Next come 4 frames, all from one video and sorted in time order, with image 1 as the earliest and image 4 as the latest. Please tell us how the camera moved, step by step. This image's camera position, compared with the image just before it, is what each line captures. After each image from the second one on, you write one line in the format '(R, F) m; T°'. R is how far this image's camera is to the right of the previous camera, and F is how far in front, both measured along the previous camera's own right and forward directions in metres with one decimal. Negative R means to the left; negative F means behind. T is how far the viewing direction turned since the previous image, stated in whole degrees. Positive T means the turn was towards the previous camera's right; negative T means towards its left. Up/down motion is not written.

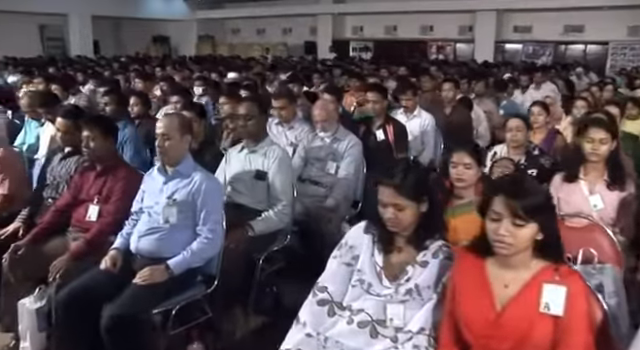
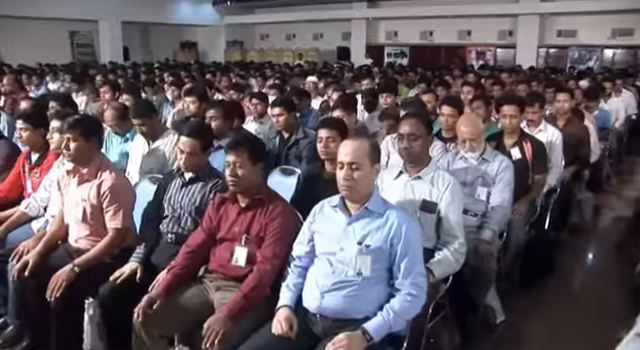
(-0.8, +0.4) m; -1°
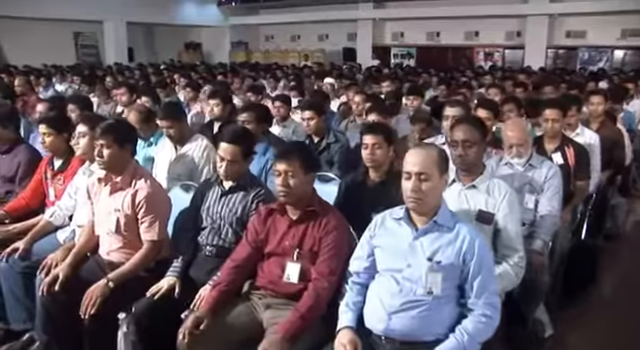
(-0.2, +0.1) m; 0°
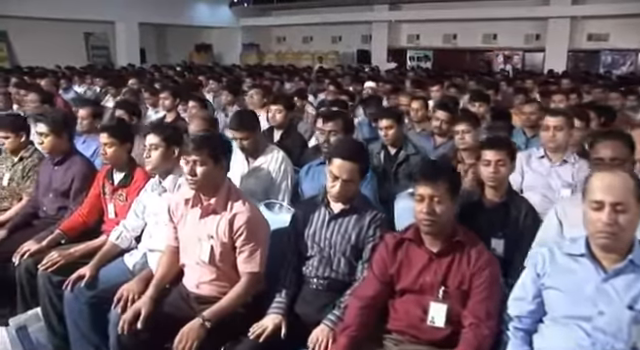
(-0.5, +0.3) m; 0°
